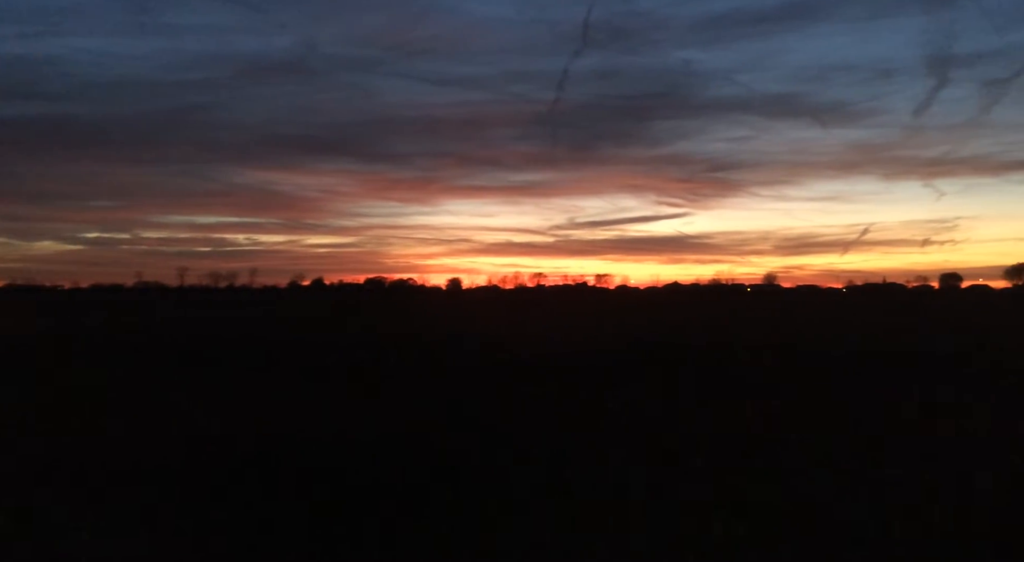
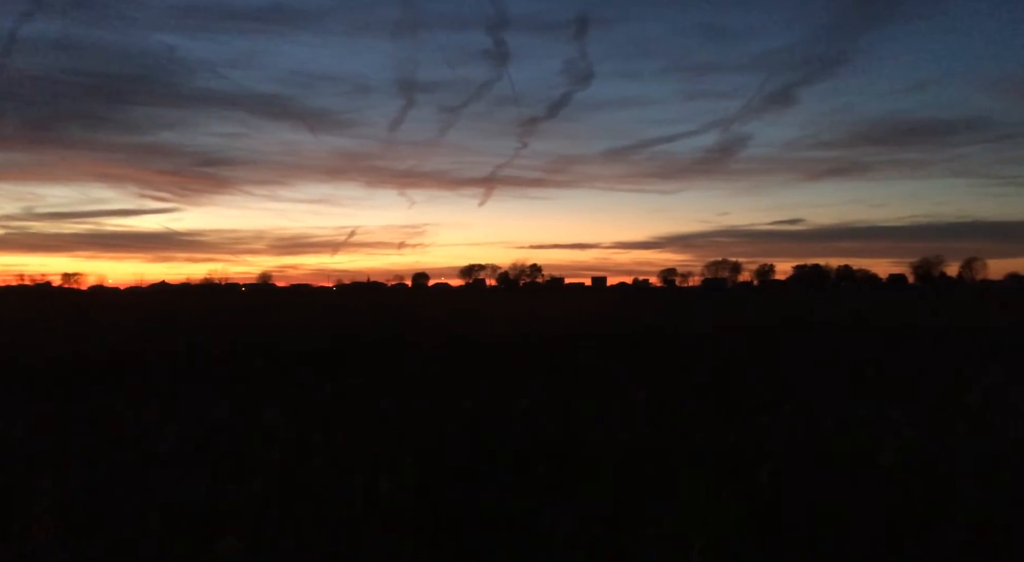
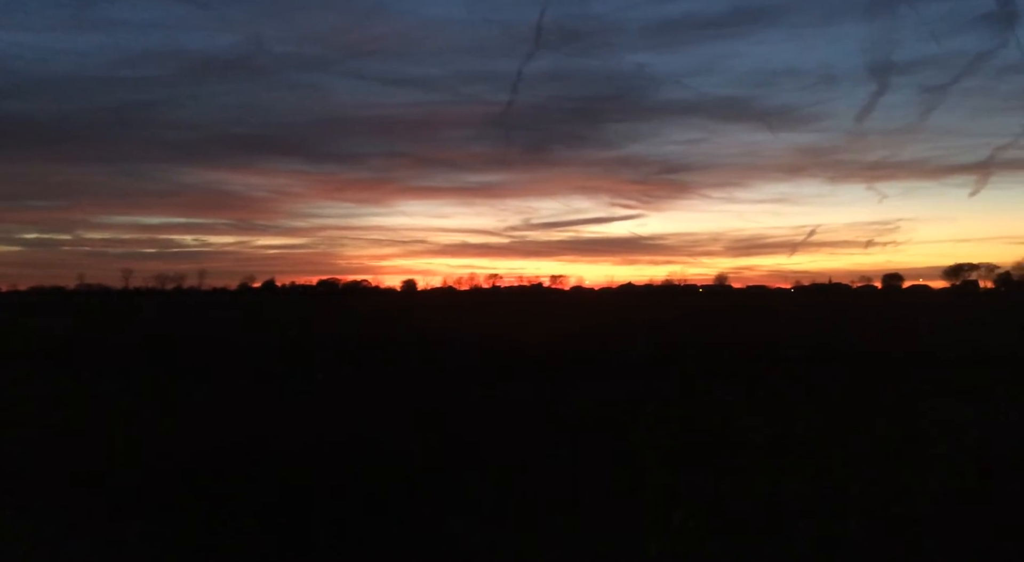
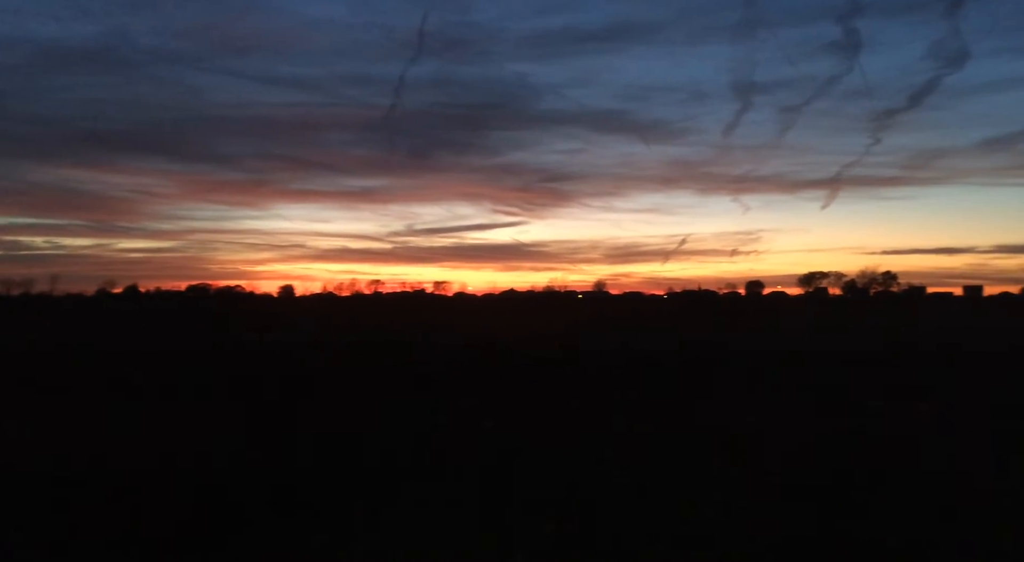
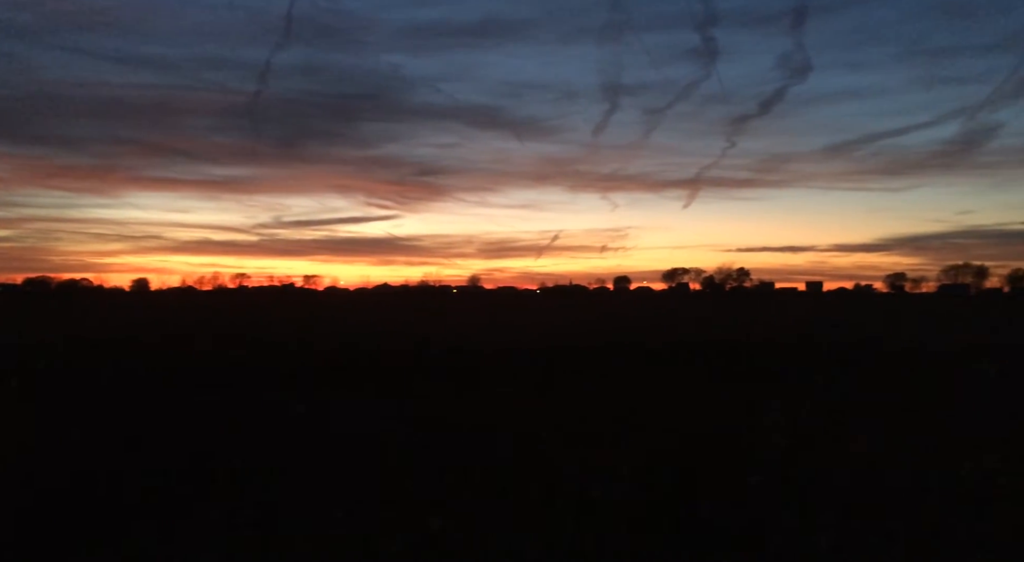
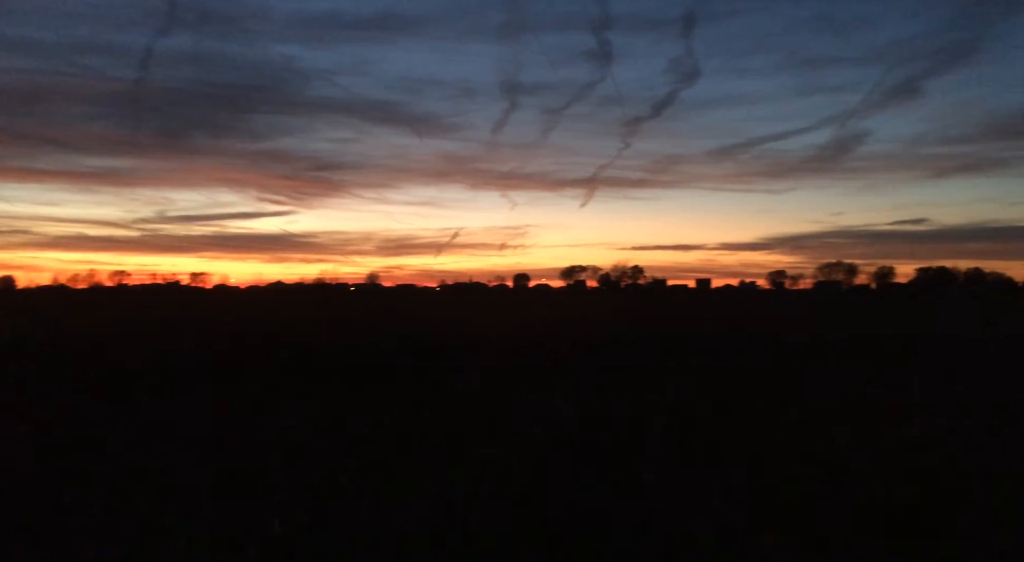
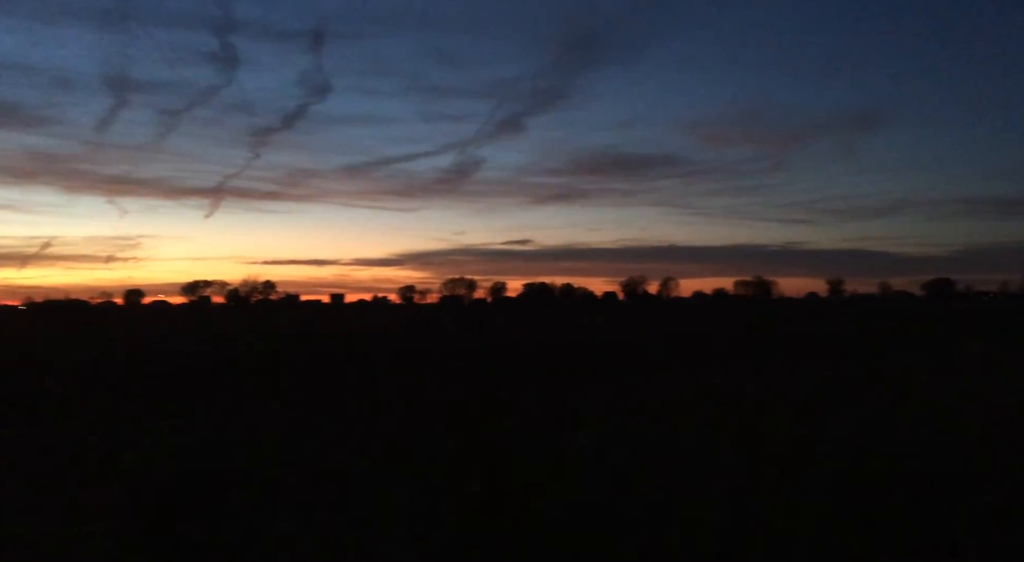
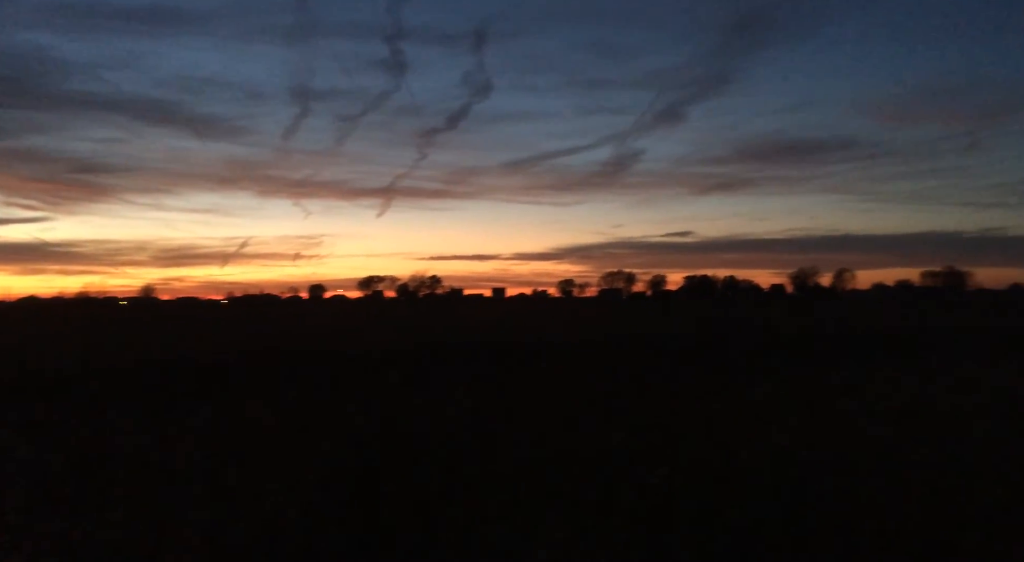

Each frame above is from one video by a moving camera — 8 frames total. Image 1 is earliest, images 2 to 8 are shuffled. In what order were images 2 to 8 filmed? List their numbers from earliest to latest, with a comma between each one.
3, 4, 5, 6, 2, 8, 7
